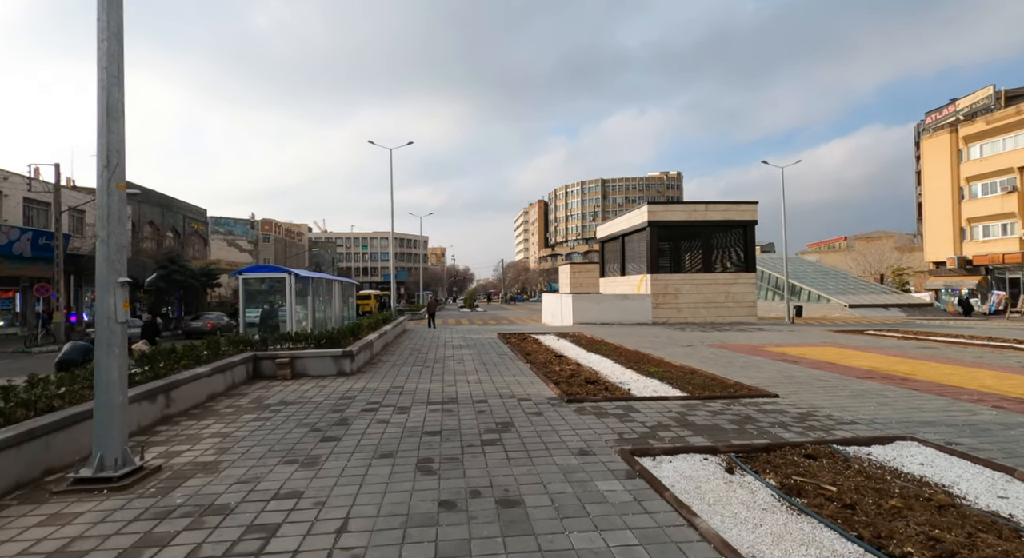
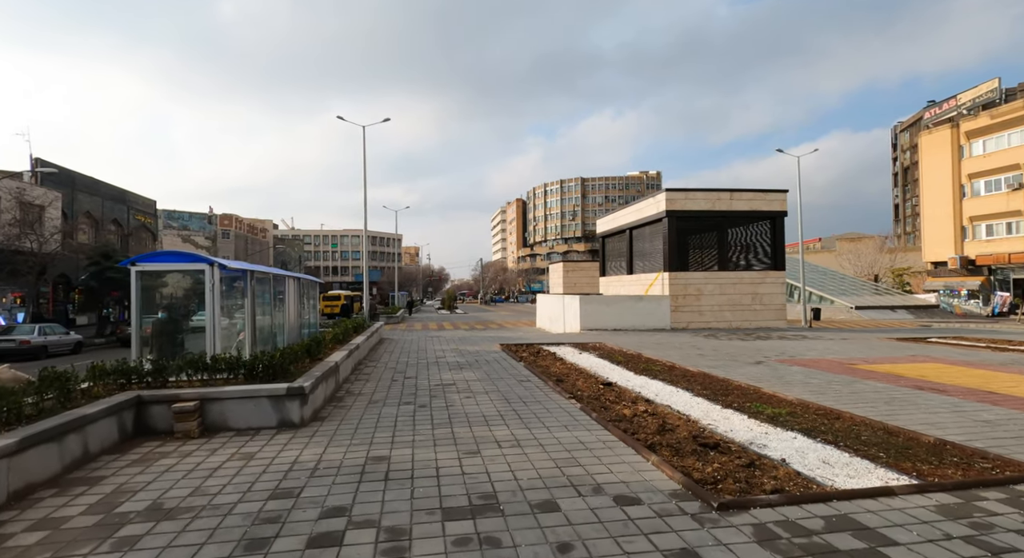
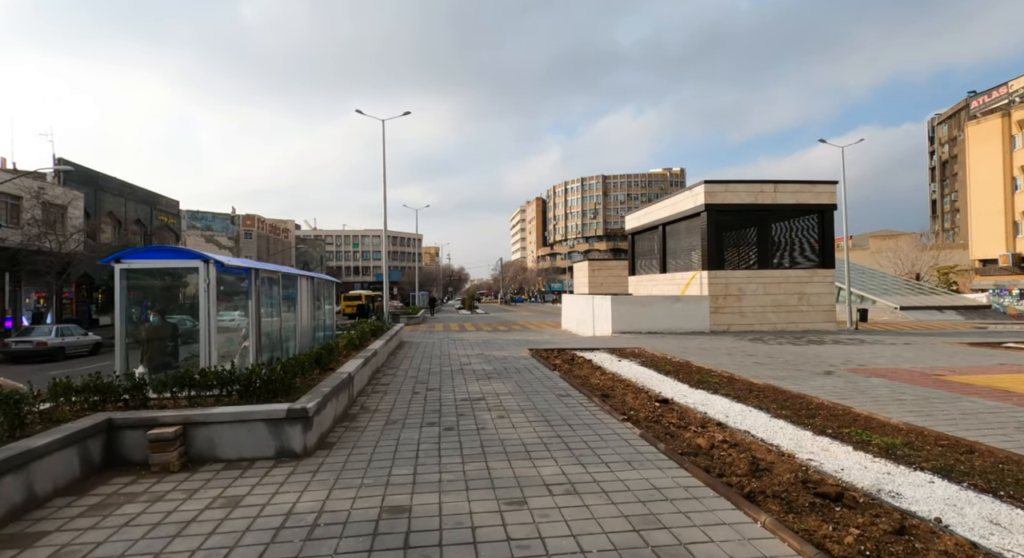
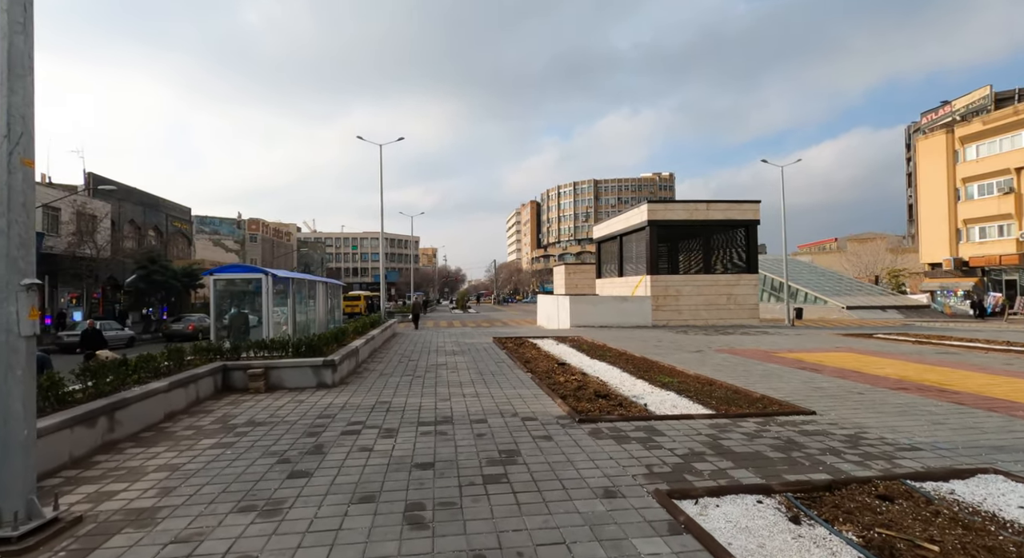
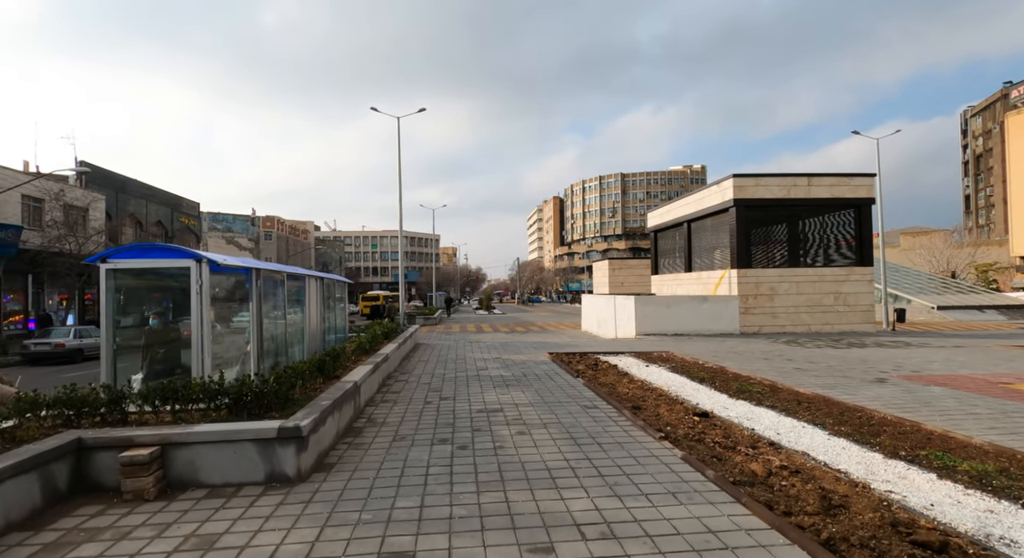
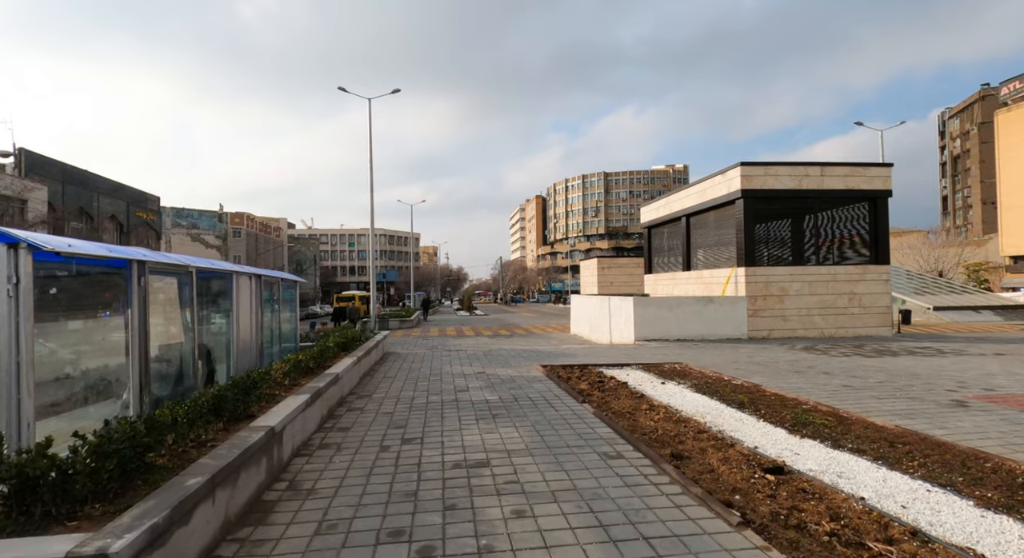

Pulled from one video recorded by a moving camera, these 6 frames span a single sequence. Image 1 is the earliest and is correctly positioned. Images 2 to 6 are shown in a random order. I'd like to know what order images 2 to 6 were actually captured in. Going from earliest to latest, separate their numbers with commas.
4, 2, 3, 5, 6
